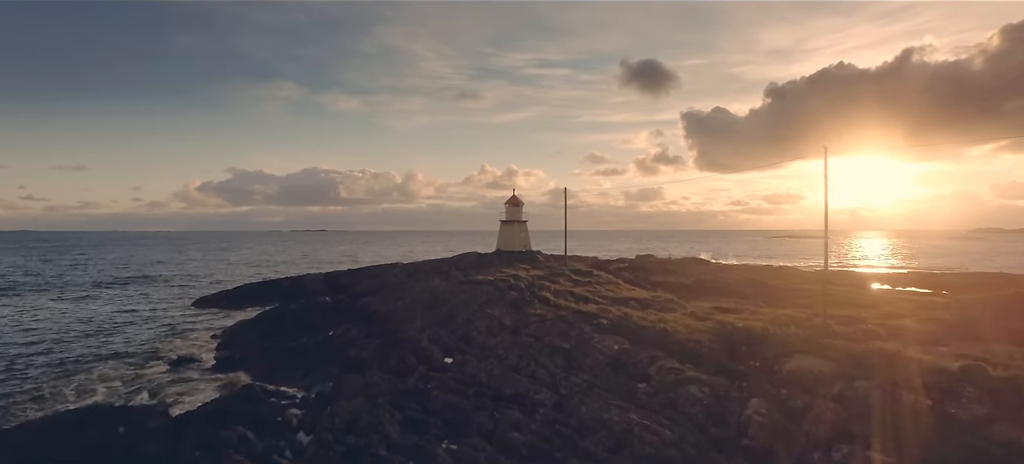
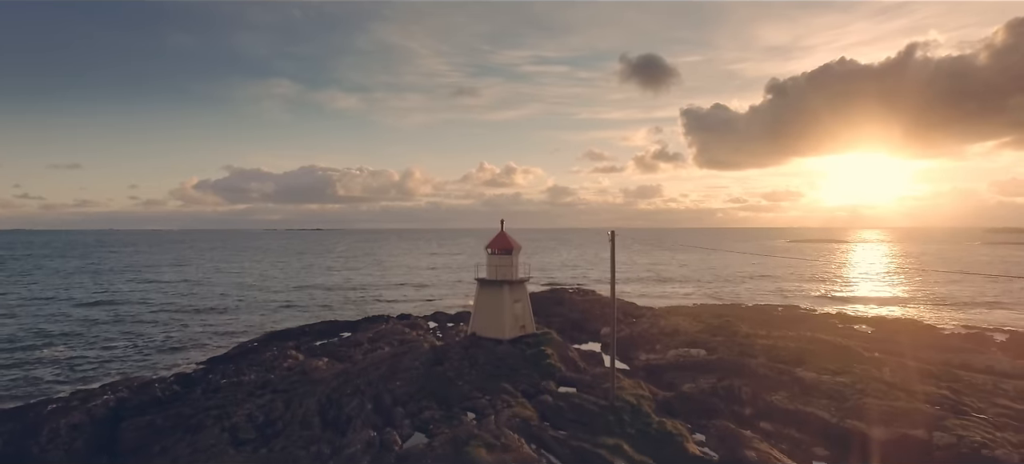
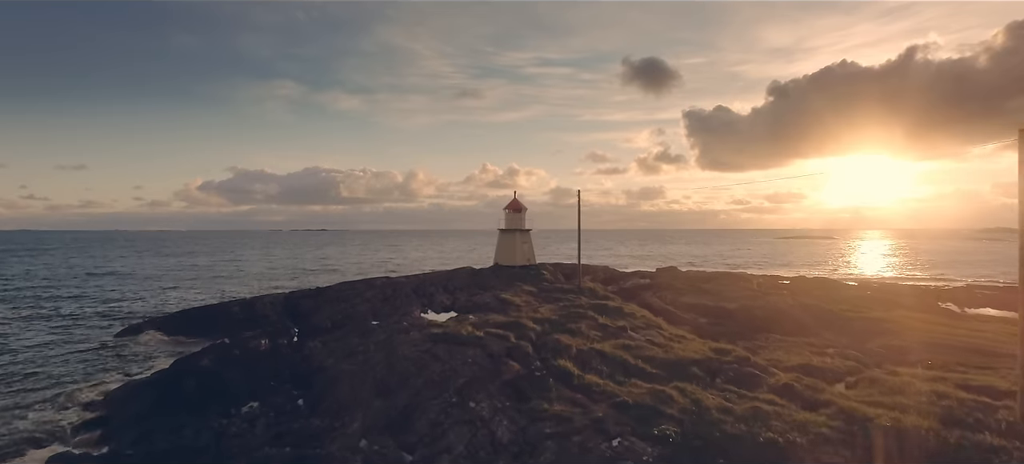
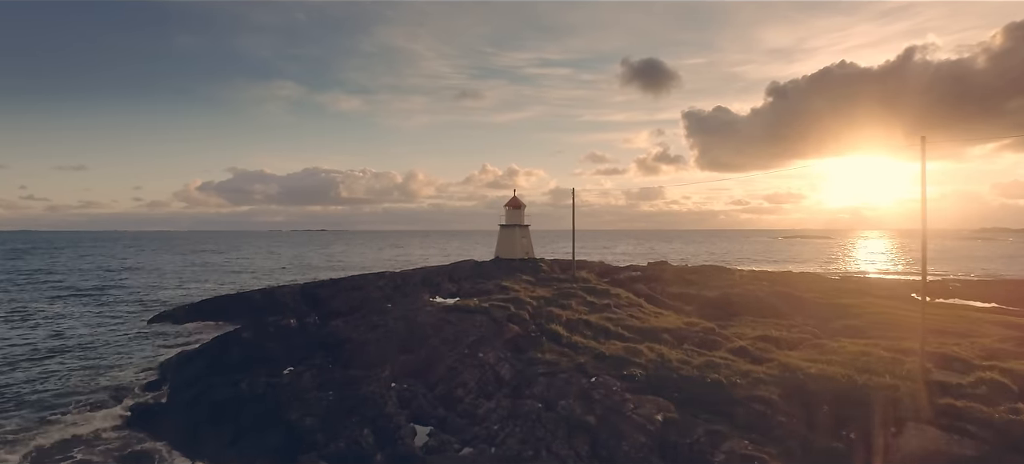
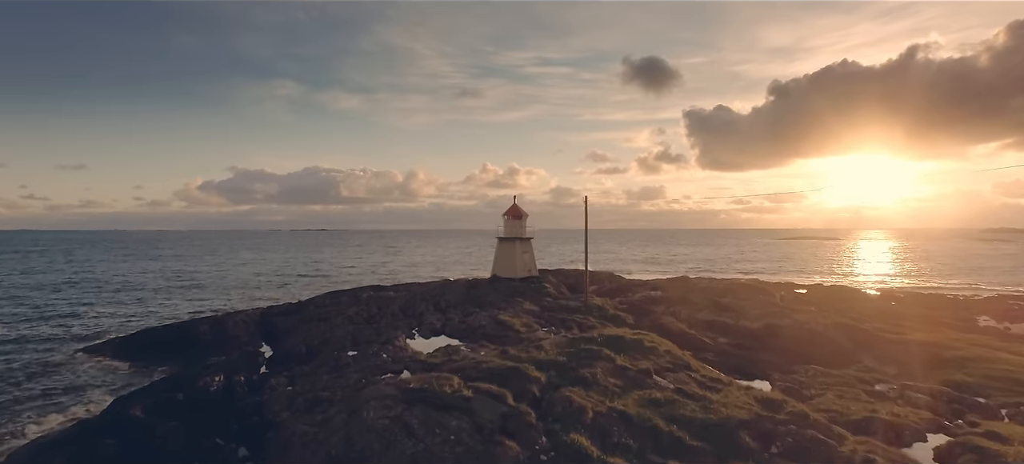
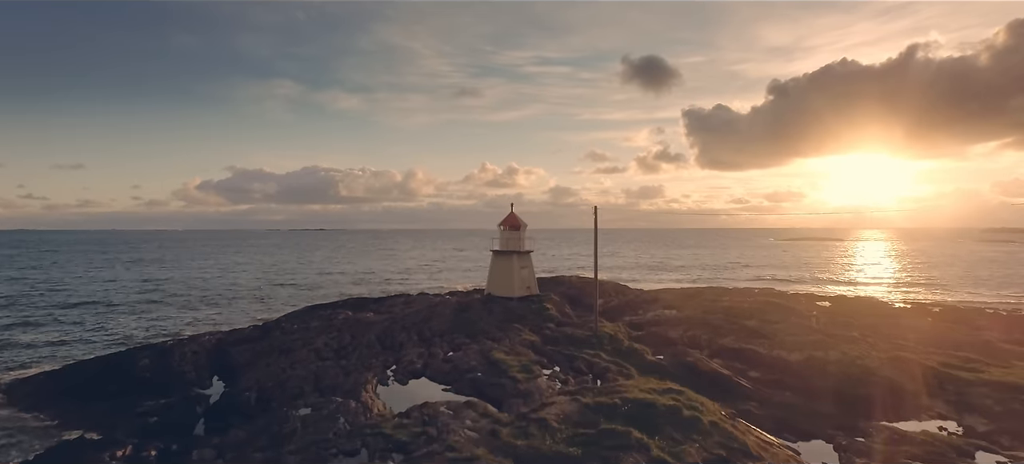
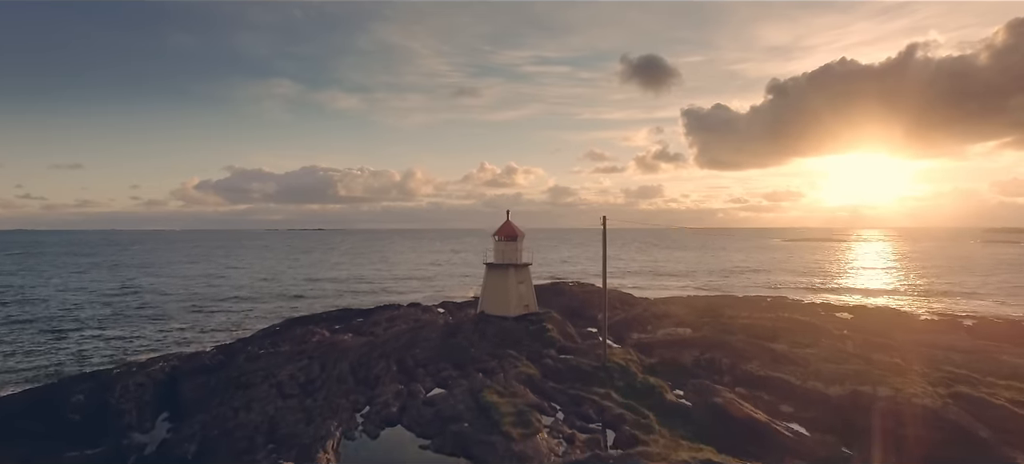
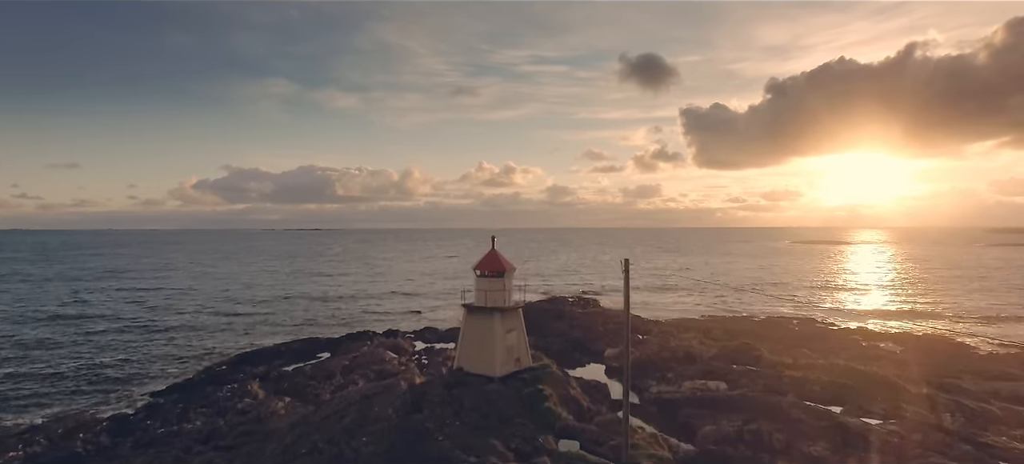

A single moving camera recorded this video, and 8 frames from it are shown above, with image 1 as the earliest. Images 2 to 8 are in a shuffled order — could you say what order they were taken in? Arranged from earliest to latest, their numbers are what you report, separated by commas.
4, 3, 5, 6, 7, 2, 8
